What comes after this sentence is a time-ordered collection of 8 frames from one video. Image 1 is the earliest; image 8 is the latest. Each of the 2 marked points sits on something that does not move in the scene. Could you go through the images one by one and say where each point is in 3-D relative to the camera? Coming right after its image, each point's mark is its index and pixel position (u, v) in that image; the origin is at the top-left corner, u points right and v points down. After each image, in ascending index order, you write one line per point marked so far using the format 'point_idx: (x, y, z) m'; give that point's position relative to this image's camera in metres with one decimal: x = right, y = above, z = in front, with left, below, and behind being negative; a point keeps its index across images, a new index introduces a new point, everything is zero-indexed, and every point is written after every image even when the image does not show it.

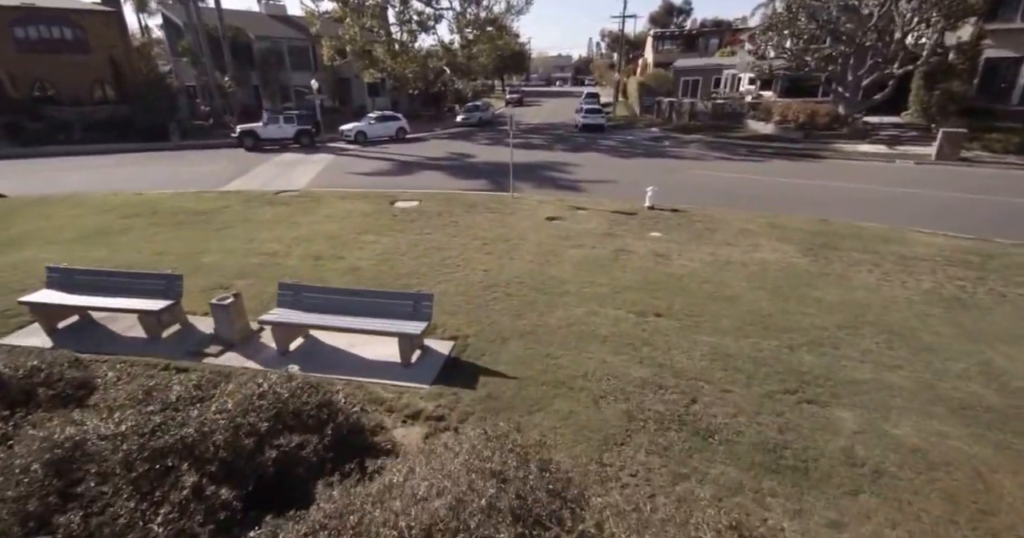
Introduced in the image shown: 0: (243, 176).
0: (-10.0, +3.4, +18.3) m
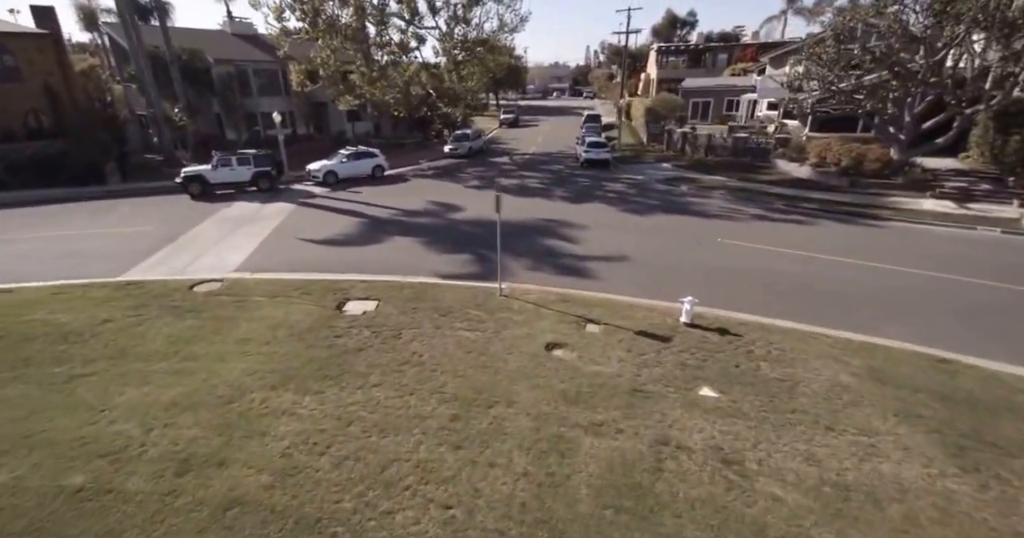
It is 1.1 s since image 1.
0: (-10.3, +0.7, +14.8) m
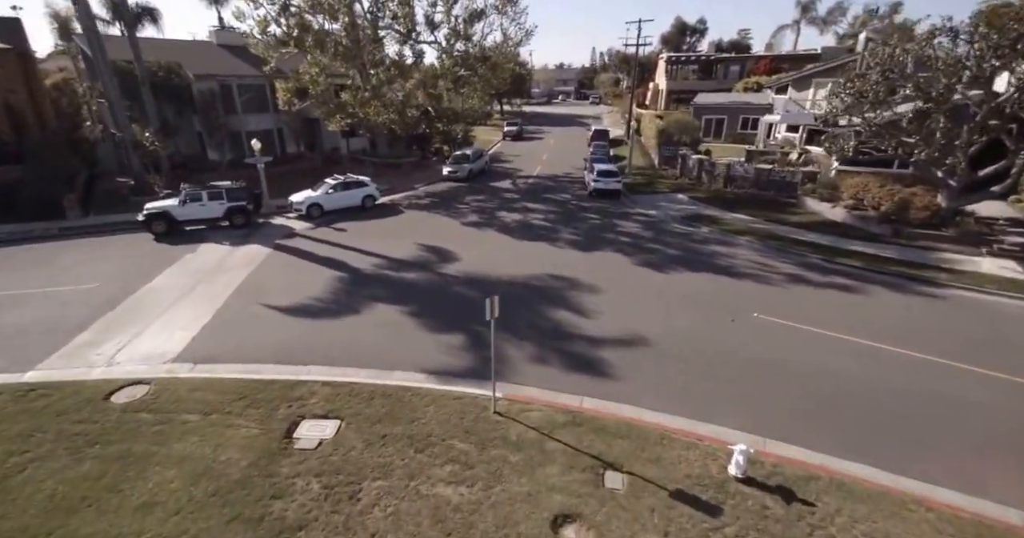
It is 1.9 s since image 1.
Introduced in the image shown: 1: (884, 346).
0: (-10.3, -1.1, +12.5) m
1: (+8.8, -1.8, +11.7) m
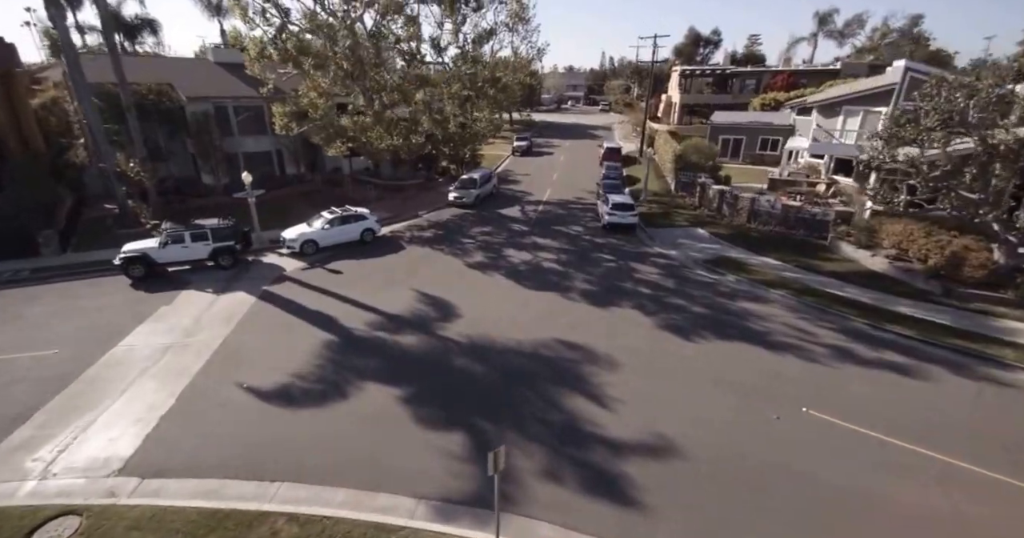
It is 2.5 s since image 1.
0: (-10.1, -2.8, +10.9) m
1: (+8.9, -3.8, +9.8) m
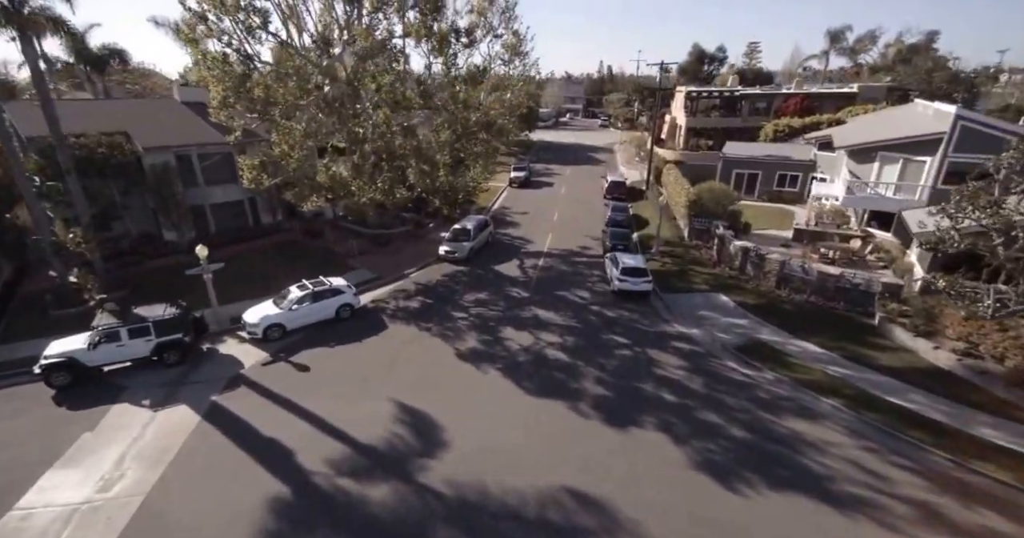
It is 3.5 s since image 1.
0: (-10.2, -5.9, +8.0) m
1: (+8.9, -6.7, +6.9) m
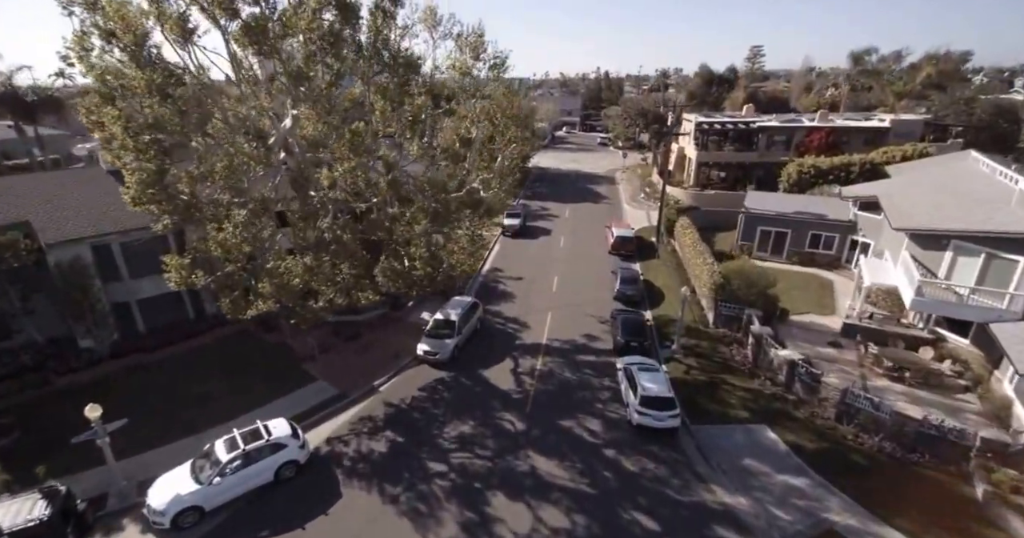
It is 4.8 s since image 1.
0: (-10.3, -10.3, +3.7) m
1: (+8.7, -11.0, +2.7) m
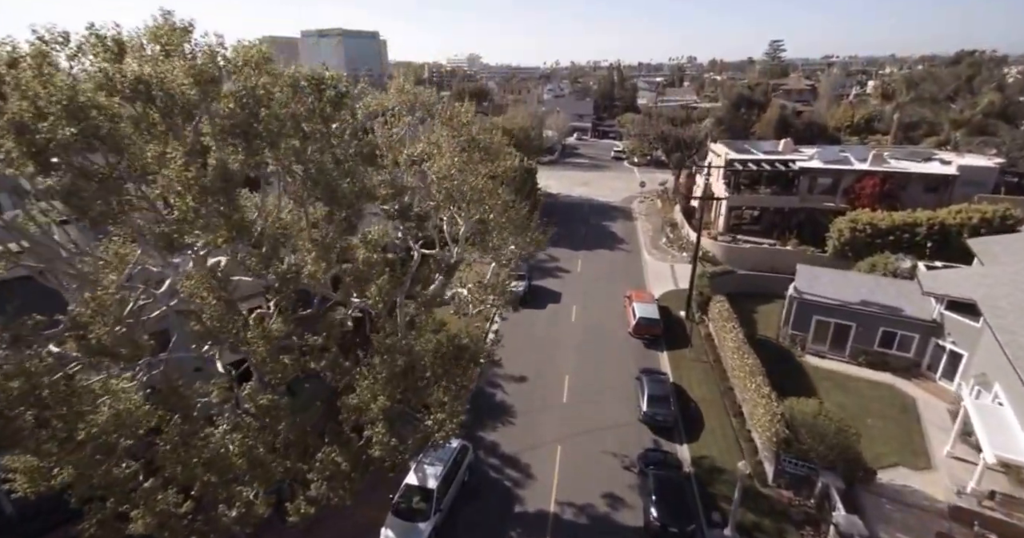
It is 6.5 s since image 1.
0: (-10.6, -15.8, -1.5) m
1: (+8.4, -16.6, -2.6) m
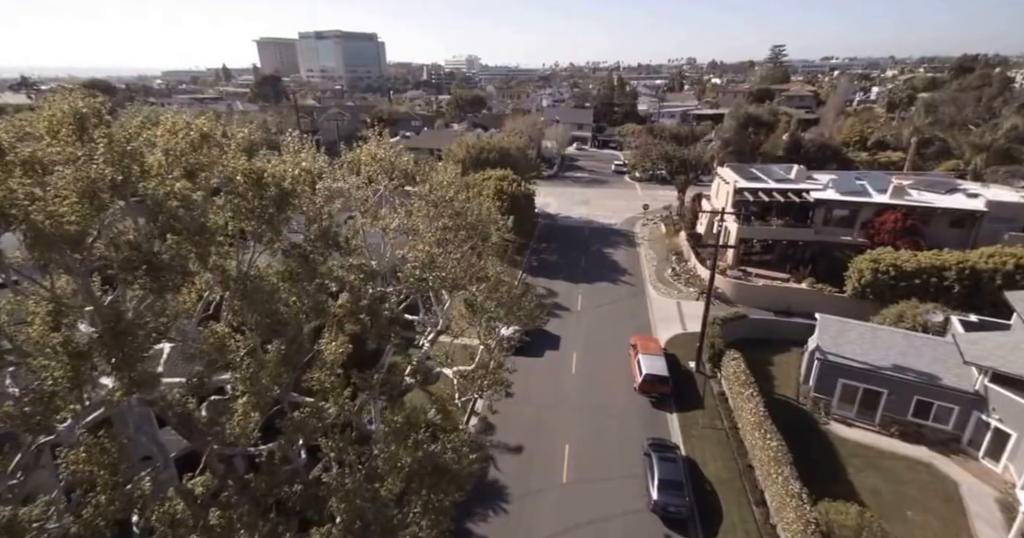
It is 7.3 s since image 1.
0: (-10.9, -18.4, -3.9) m
1: (+8.2, -19.3, -5.0) m
